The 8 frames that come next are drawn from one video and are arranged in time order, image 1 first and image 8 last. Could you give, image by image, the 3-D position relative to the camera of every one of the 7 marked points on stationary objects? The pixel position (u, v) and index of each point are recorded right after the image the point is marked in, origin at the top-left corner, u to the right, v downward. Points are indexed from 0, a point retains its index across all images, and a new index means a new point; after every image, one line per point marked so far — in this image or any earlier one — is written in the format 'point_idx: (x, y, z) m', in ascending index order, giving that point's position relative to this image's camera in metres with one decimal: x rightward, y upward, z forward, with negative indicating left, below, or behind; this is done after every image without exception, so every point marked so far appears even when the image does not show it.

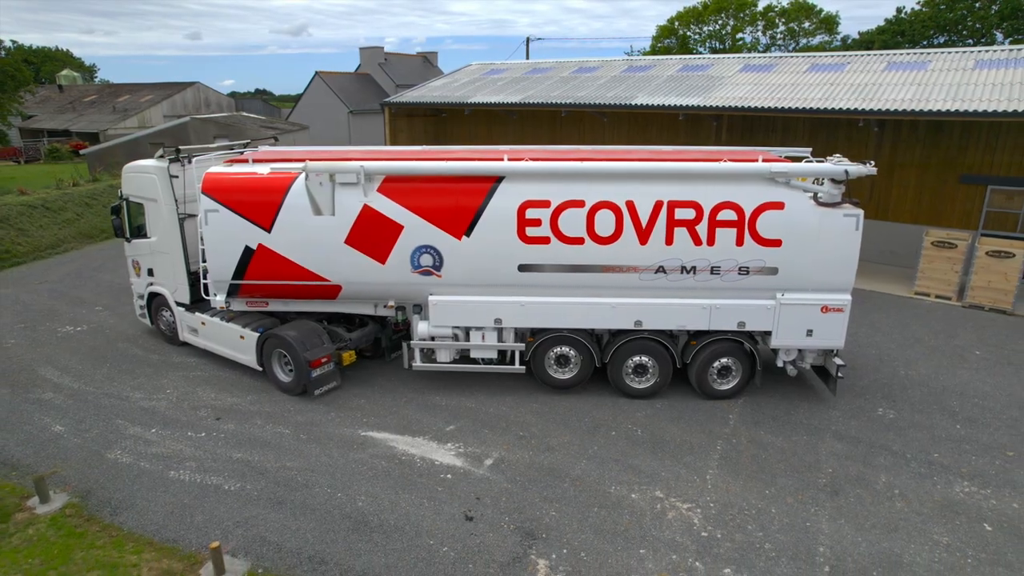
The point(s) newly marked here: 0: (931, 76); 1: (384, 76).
0: (+3.6, +1.8, +6.0) m
1: (-3.2, +5.1, +17.1) m
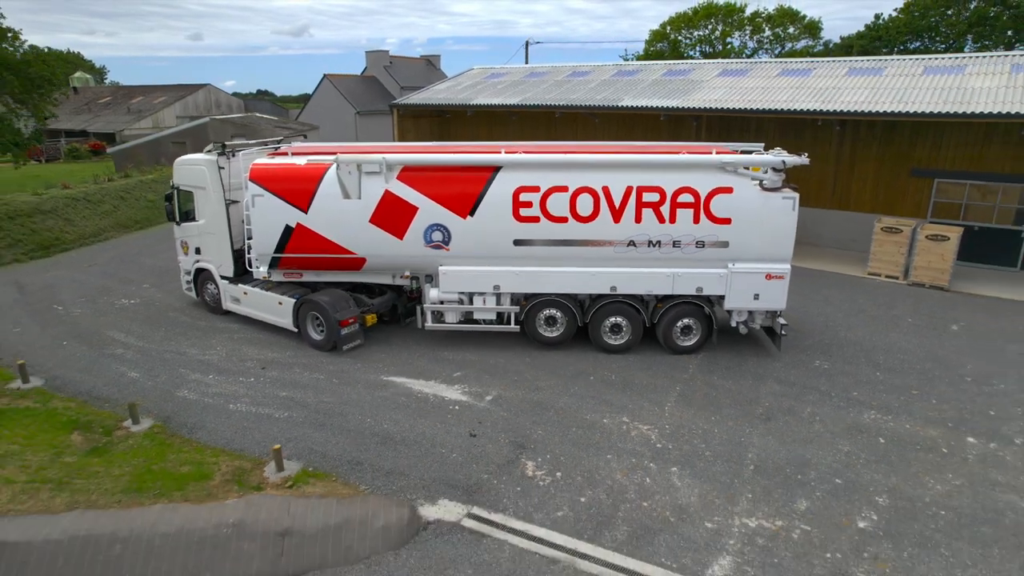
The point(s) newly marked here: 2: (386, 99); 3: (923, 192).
0: (+3.6, +2.0, +6.8) m
1: (-3.2, +5.3, +17.9) m
2: (-3.1, +4.6, +17.1) m
3: (+3.8, +0.9, +6.4) m
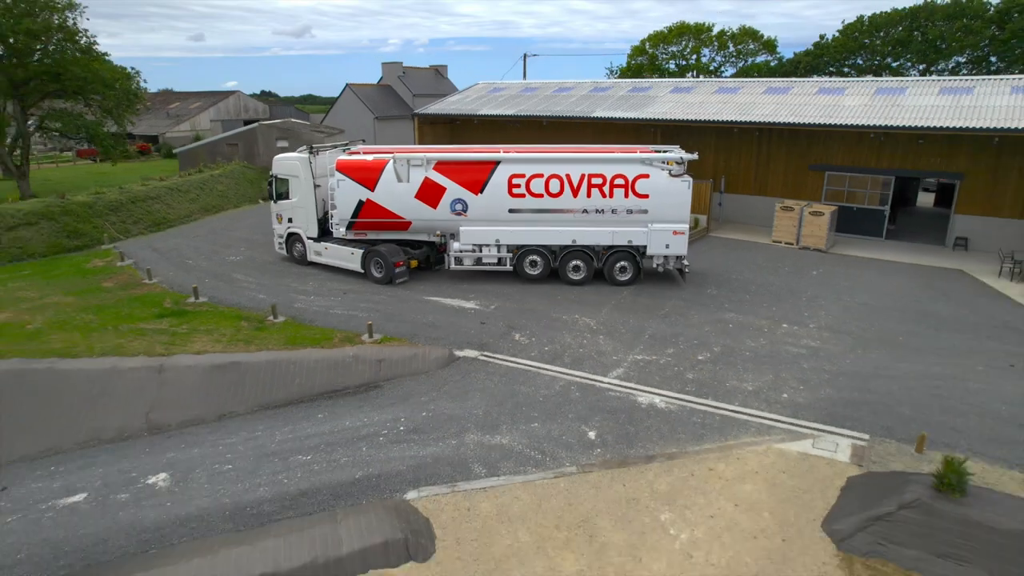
0: (+3.5, +2.4, +9.0) m
1: (-3.2, +5.7, +20.1) m
2: (-3.1, +5.0, +19.3) m
3: (+3.8, +1.3, +8.7) m
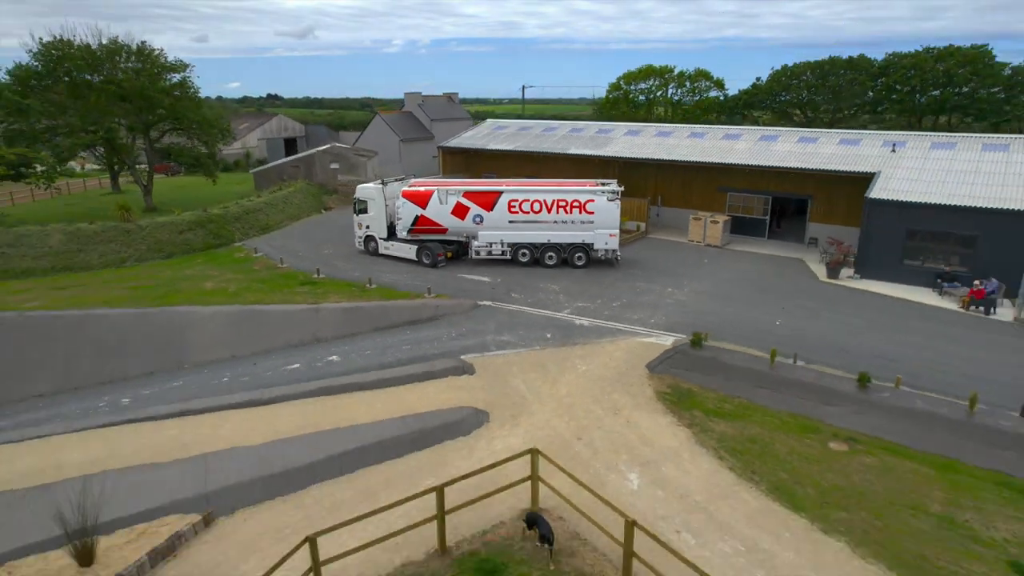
0: (+3.5, +2.7, +13.0) m
1: (-3.1, +6.0, +24.2) m
2: (-3.0, +5.3, +23.4) m
3: (+3.7, +1.6, +12.7) m
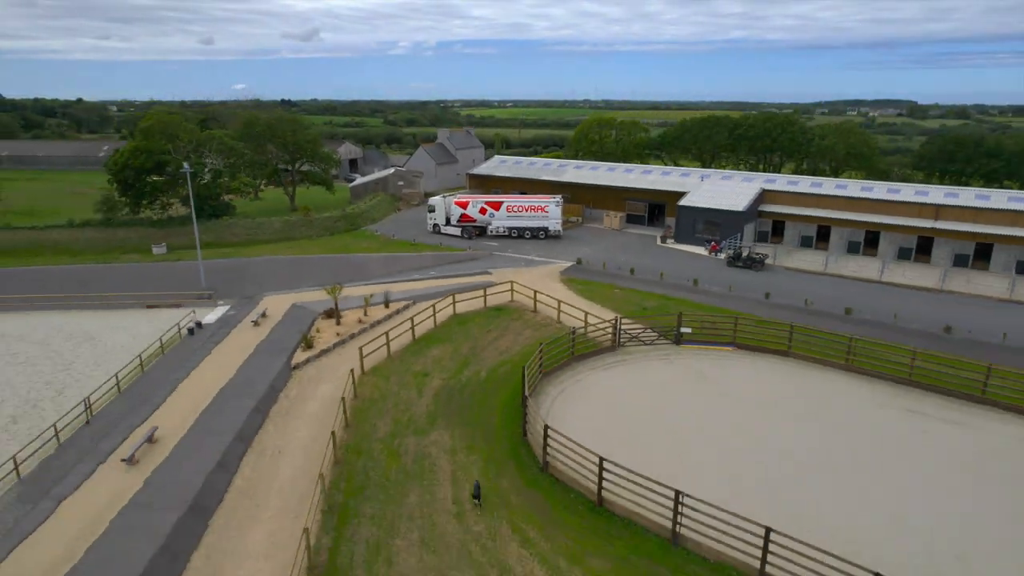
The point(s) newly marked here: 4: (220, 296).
0: (+3.4, +3.8, +23.7) m
1: (-3.1, +7.1, +34.9) m
2: (-3.0, +6.4, +34.1) m
3: (+3.7, +2.8, +23.4) m
4: (-7.5, 0.0, +17.3) m
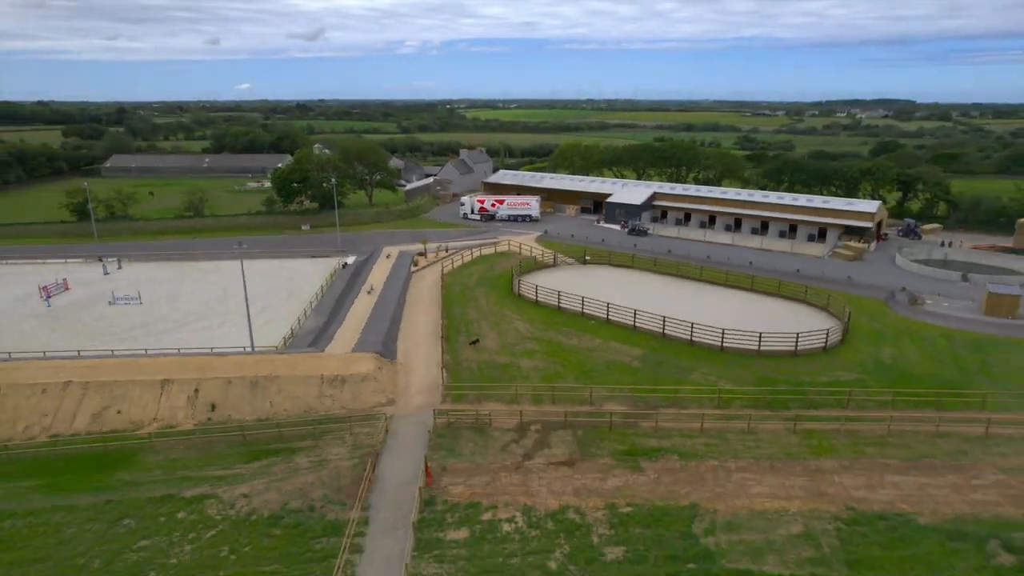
0: (+3.4, +5.7, +38.5) m
1: (-3.1, +9.1, +49.8) m
2: (-3.0, +8.3, +49.0) m
3: (+3.6, +4.7, +38.2) m
4: (-7.6, +1.9, +32.2) m
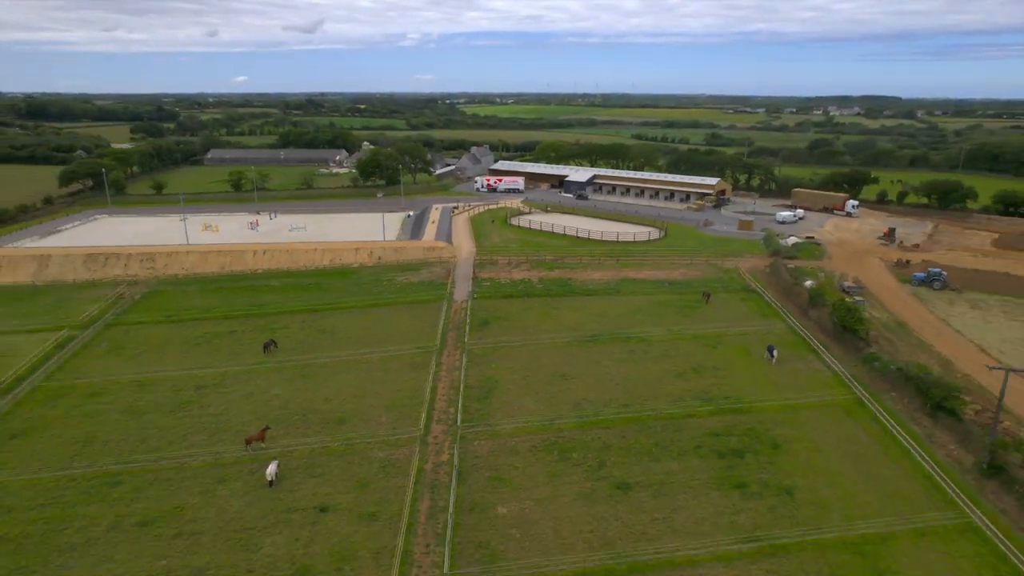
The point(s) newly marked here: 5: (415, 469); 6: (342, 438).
0: (+3.0, +10.1, +60.0) m
1: (-3.5, +13.6, +71.2) m
2: (-3.4, +12.8, +70.4) m
3: (+3.2, +9.1, +59.7) m
4: (-7.9, +6.3, +53.7) m
5: (-2.5, -4.6, +18.2) m
6: (-4.8, -4.2, +19.9) m
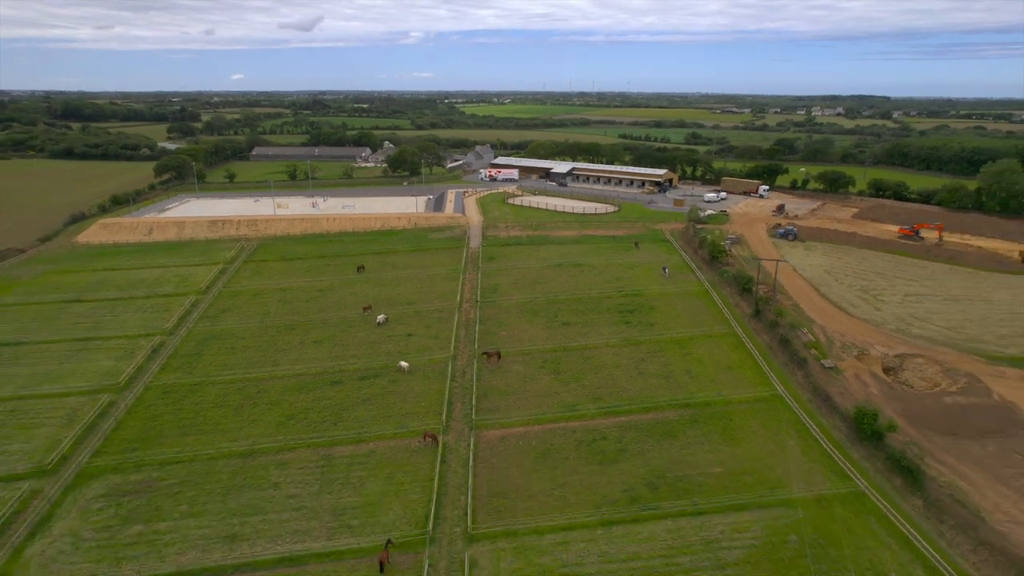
0: (+2.7, +13.4, +75.5) m
1: (-3.8, +16.8, +86.6) m
2: (-3.7, +16.1, +85.8) m
3: (+2.9, +12.3, +75.1) m
4: (-8.2, +9.5, +69.1) m
5: (-2.7, -1.5, +33.7) m
6: (-5.0, -1.1, +35.4) m
